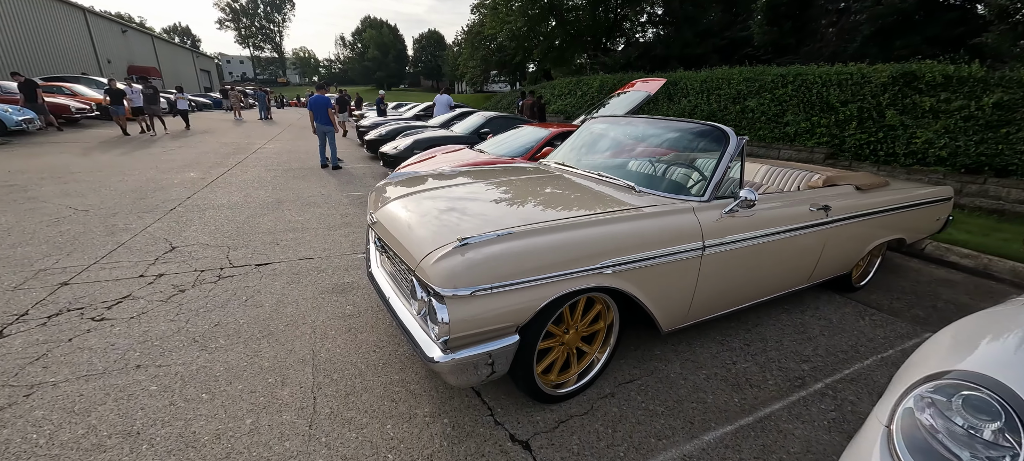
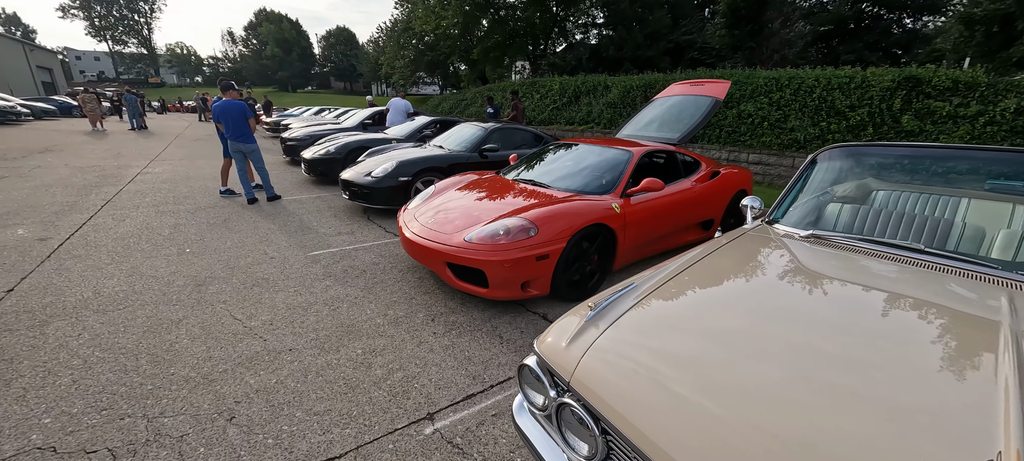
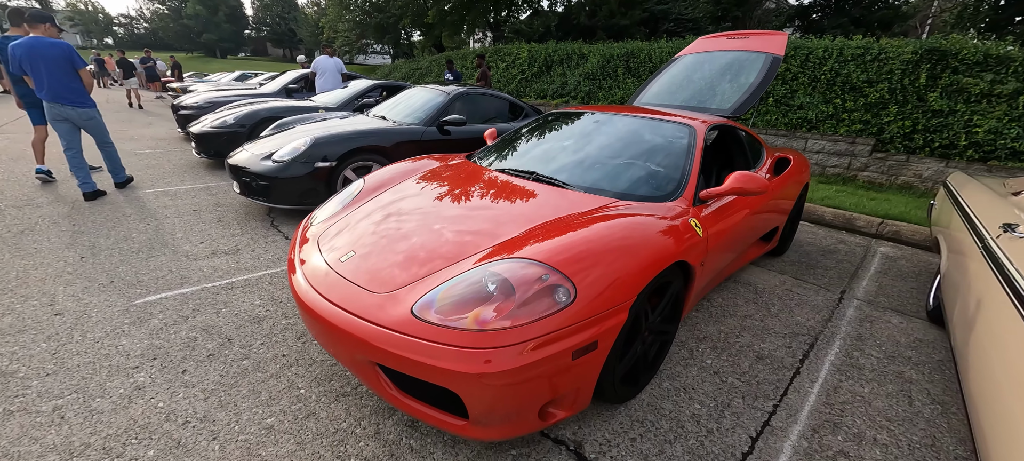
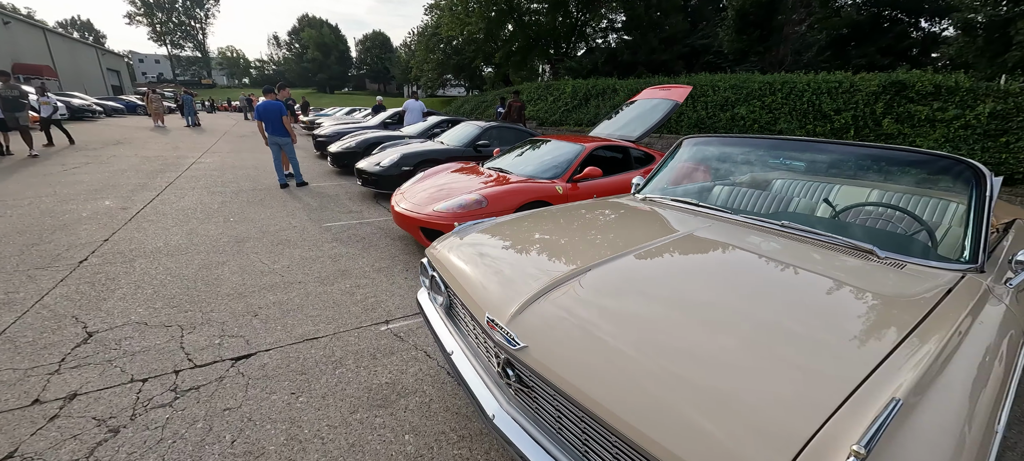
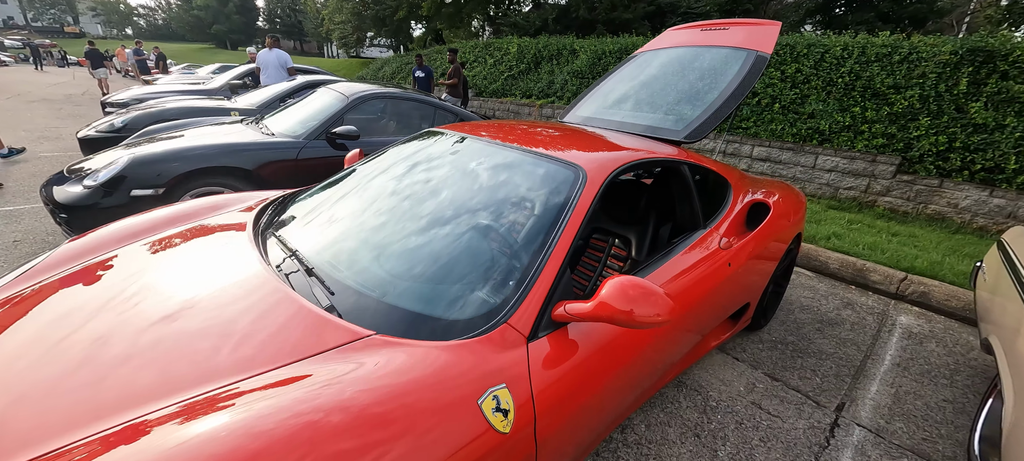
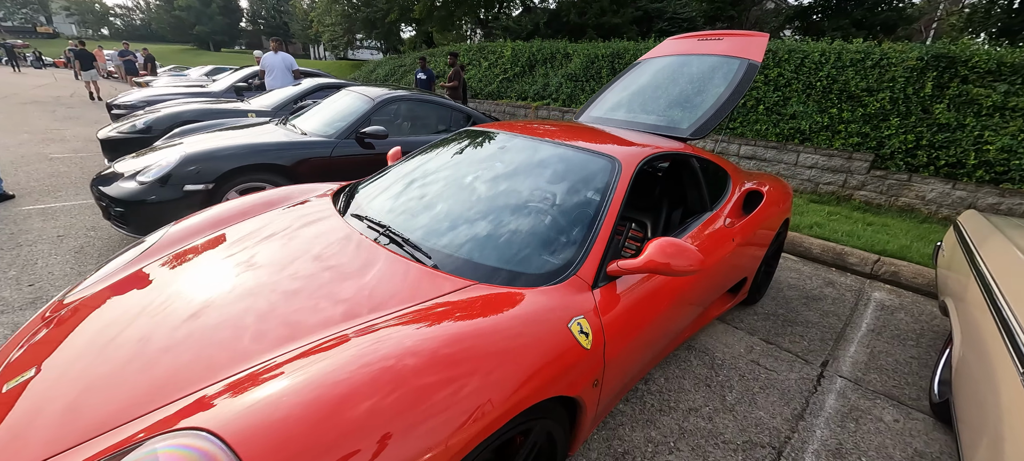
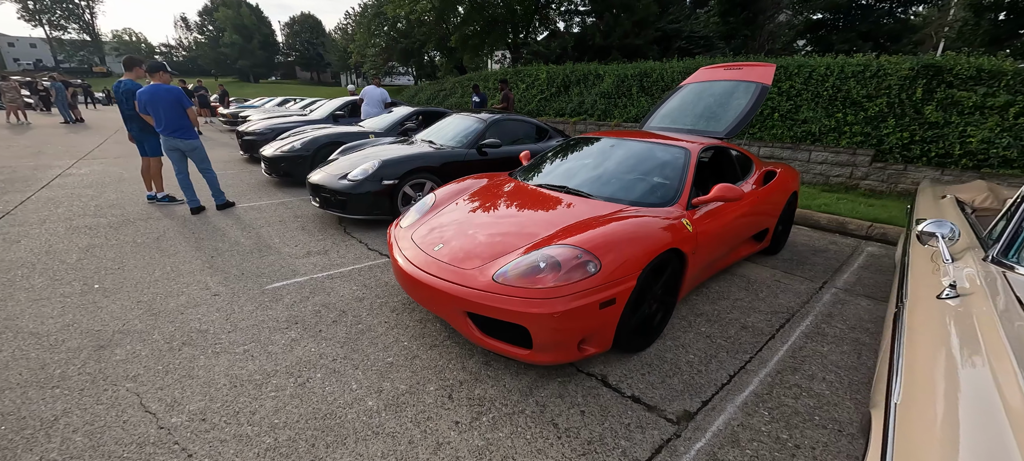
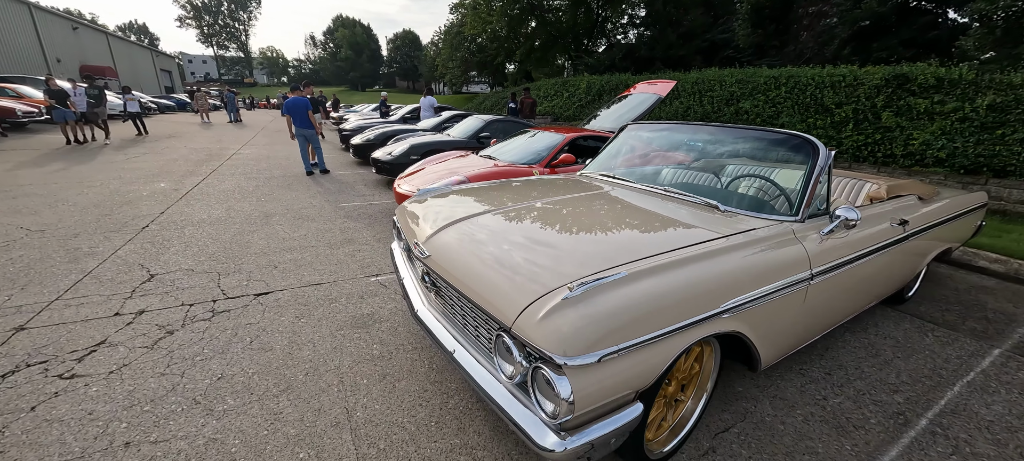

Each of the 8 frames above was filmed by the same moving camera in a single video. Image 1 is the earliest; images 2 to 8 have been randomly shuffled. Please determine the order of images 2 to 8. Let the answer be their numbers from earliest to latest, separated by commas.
8, 4, 2, 7, 3, 6, 5
